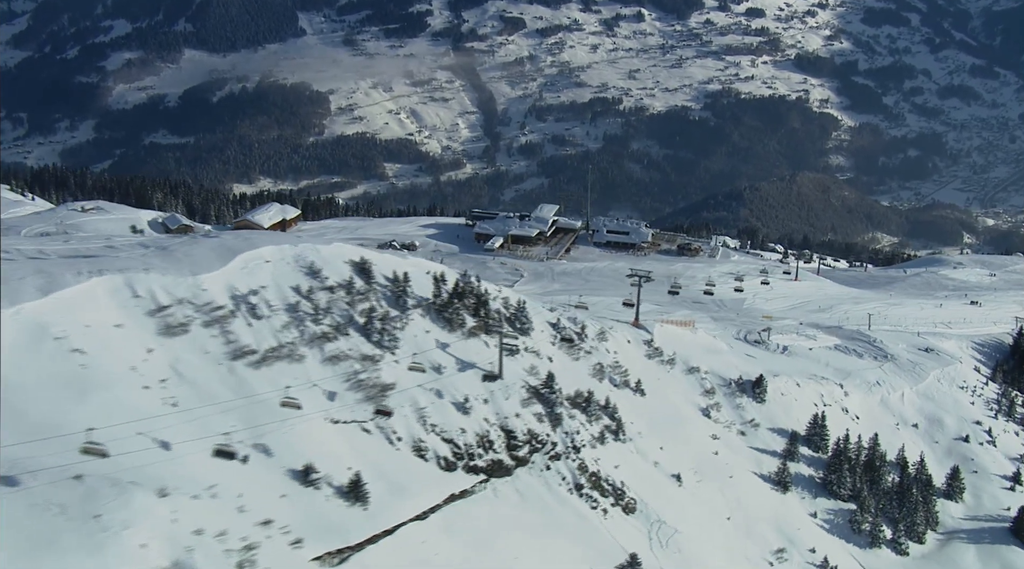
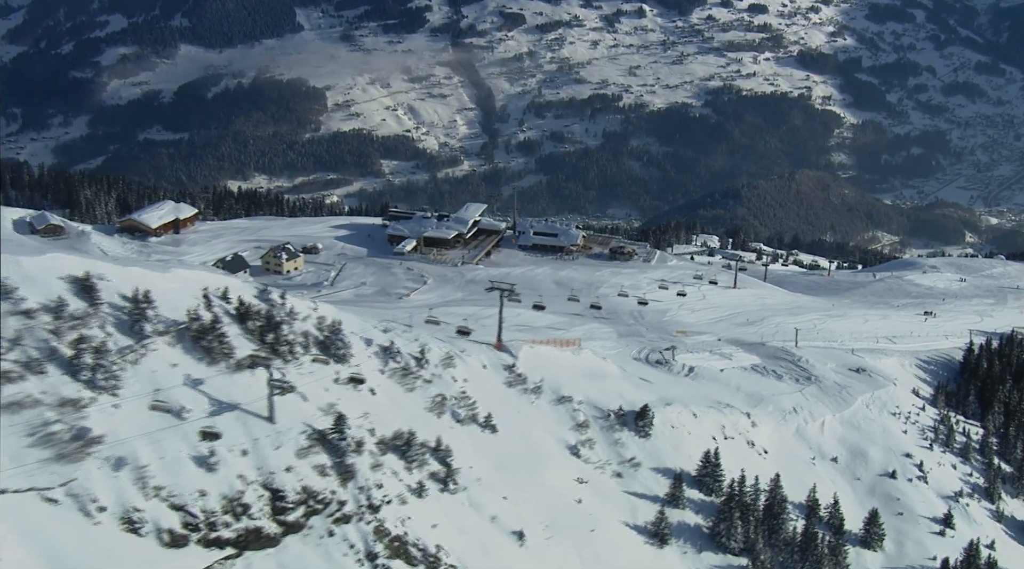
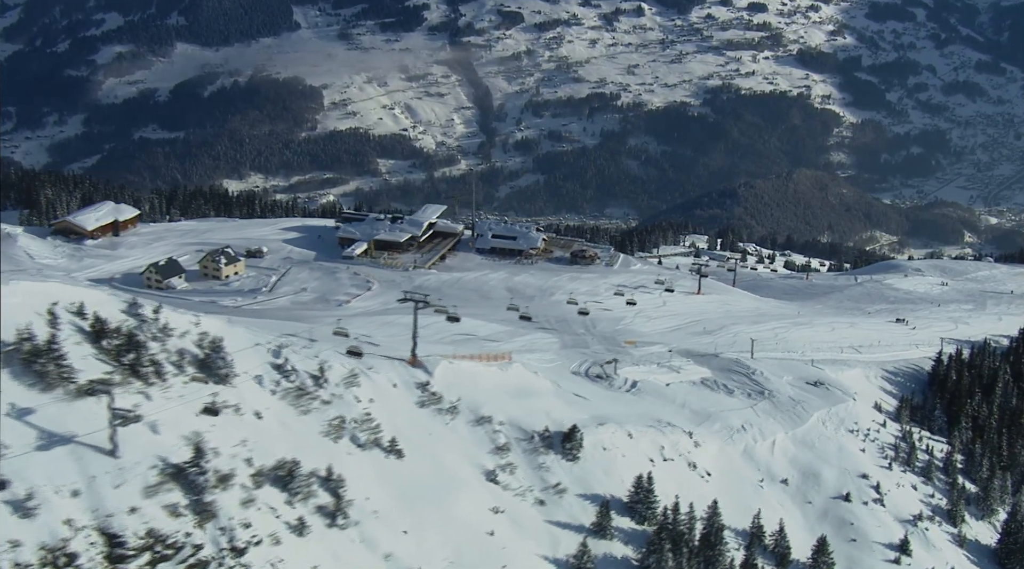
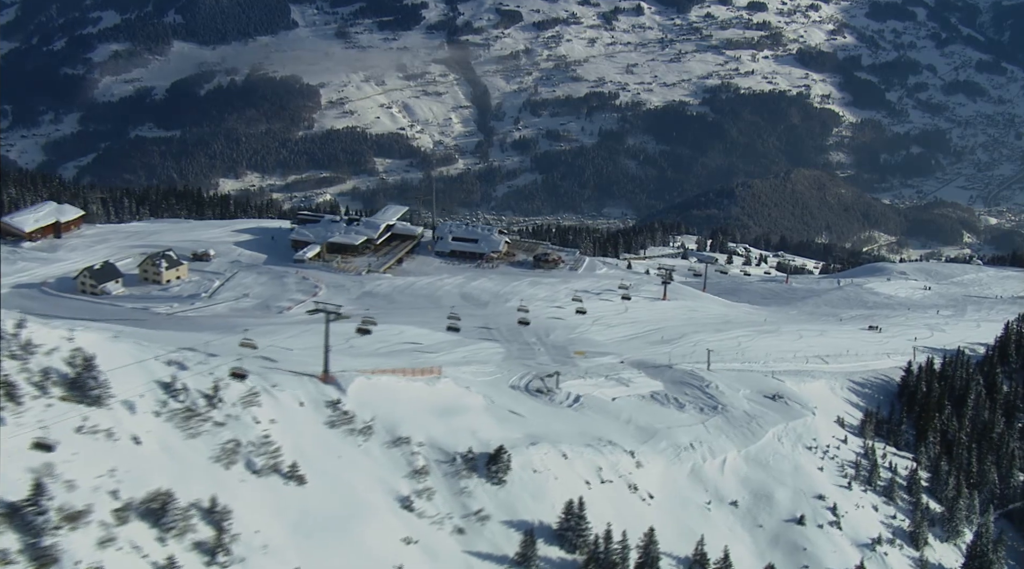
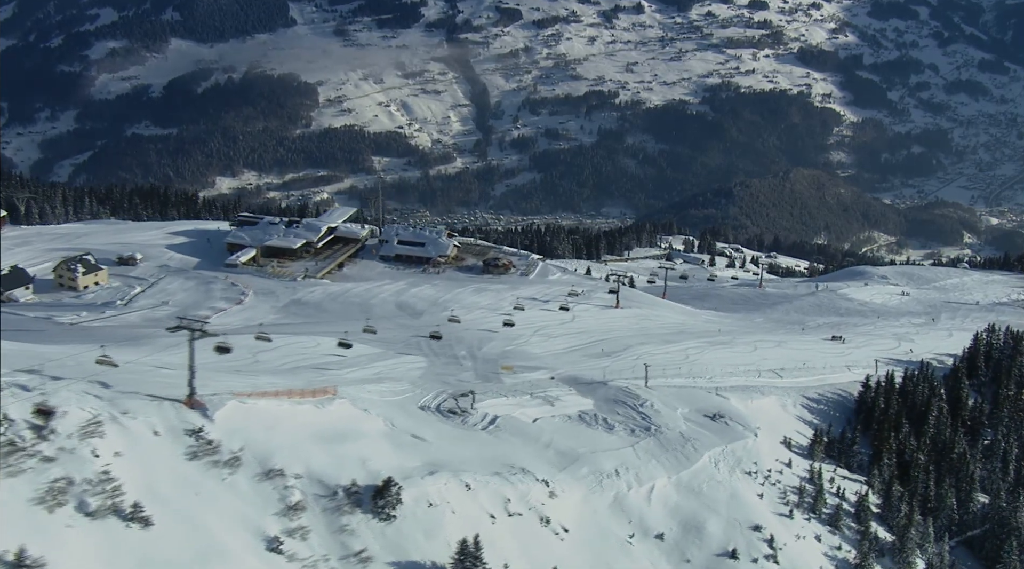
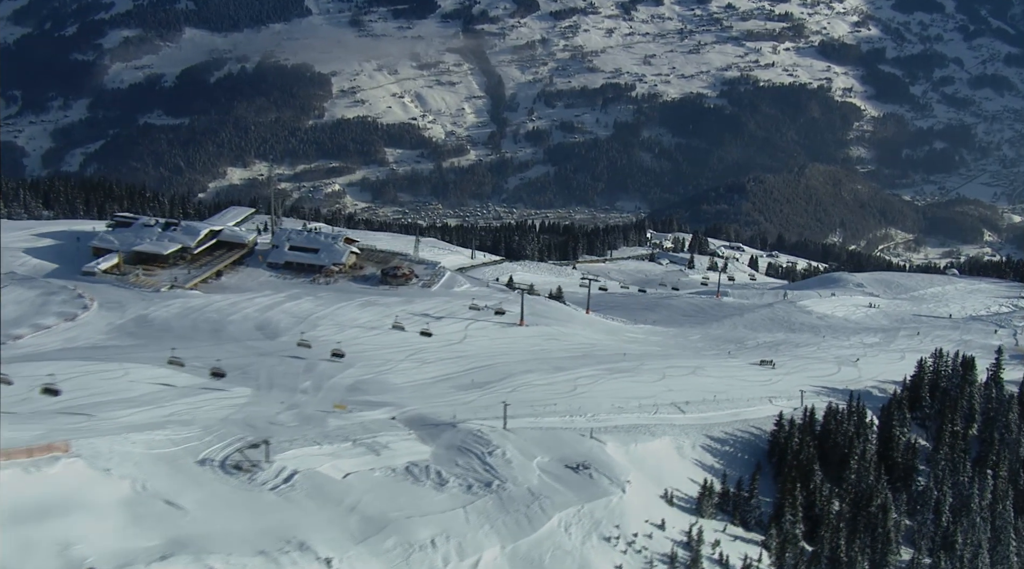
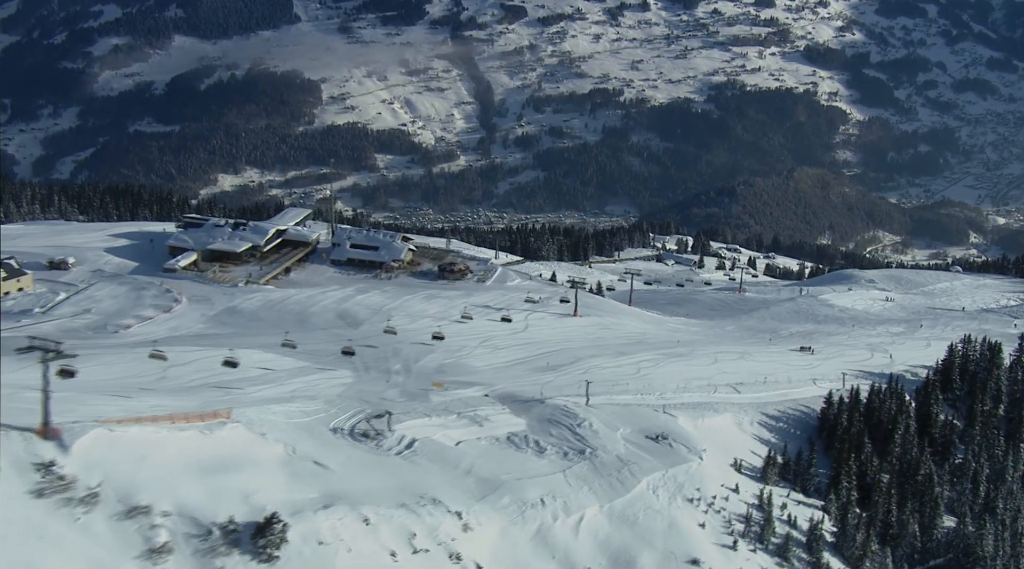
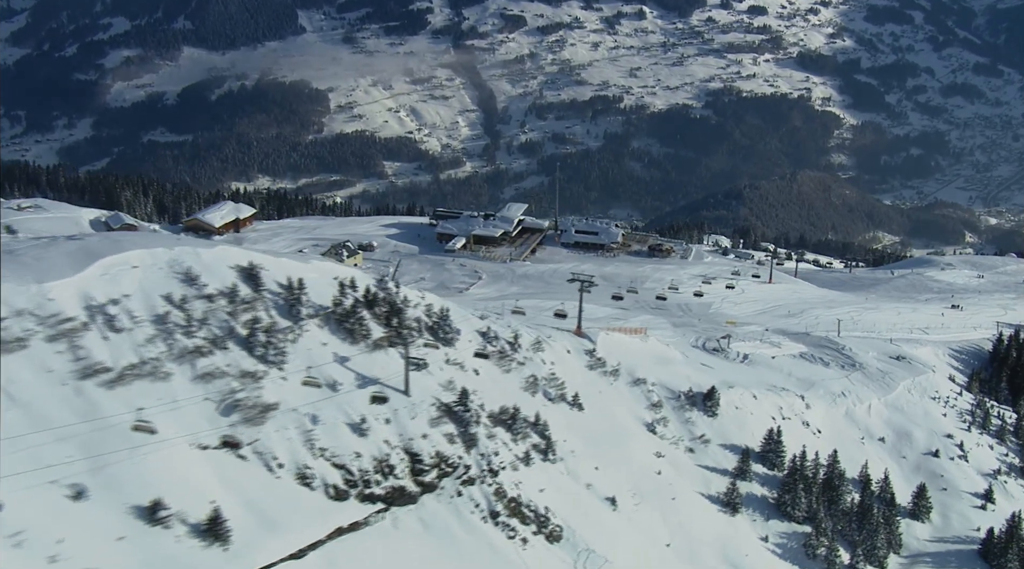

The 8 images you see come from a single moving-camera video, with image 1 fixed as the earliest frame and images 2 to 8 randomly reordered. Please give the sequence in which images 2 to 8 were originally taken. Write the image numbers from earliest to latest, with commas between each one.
8, 2, 3, 4, 5, 7, 6
